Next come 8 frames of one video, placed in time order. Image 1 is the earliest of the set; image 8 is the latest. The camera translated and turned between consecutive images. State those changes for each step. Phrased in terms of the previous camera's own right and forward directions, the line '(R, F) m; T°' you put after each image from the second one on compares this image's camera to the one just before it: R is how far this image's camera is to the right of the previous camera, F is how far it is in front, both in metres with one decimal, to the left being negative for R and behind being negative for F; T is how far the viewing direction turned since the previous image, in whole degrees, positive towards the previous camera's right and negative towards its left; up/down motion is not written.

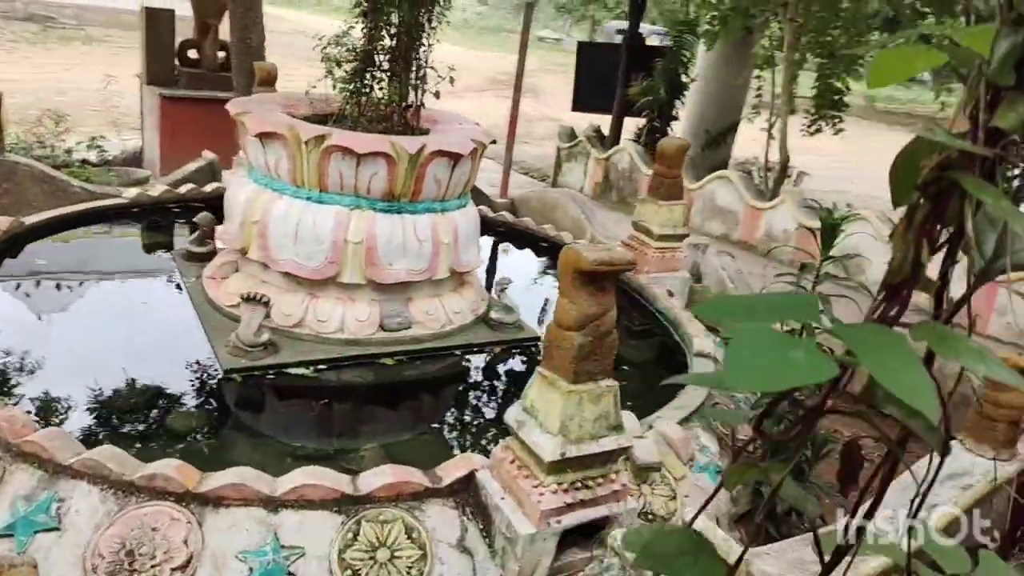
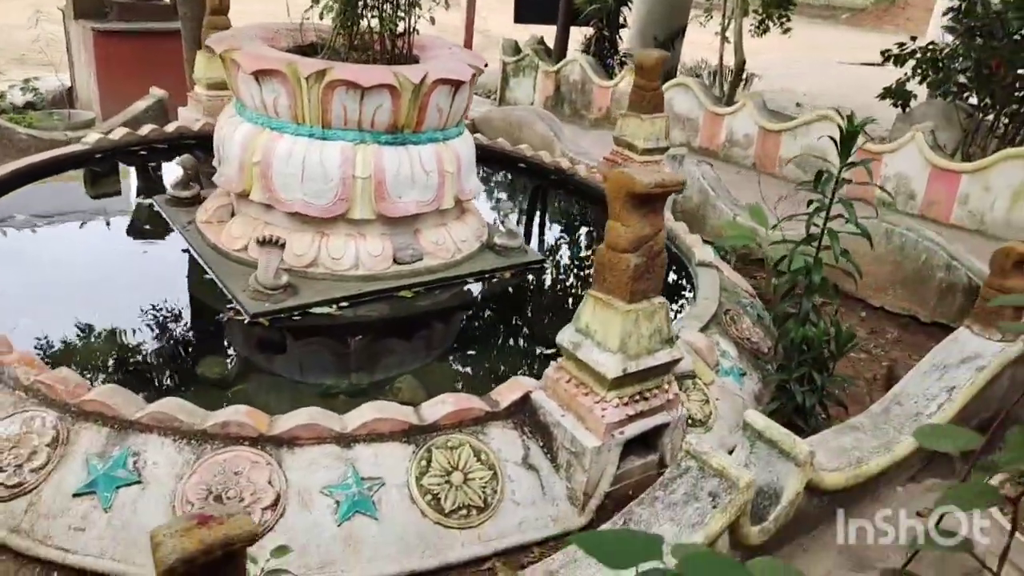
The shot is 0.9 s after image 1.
(-0.4, 0.0) m; +5°
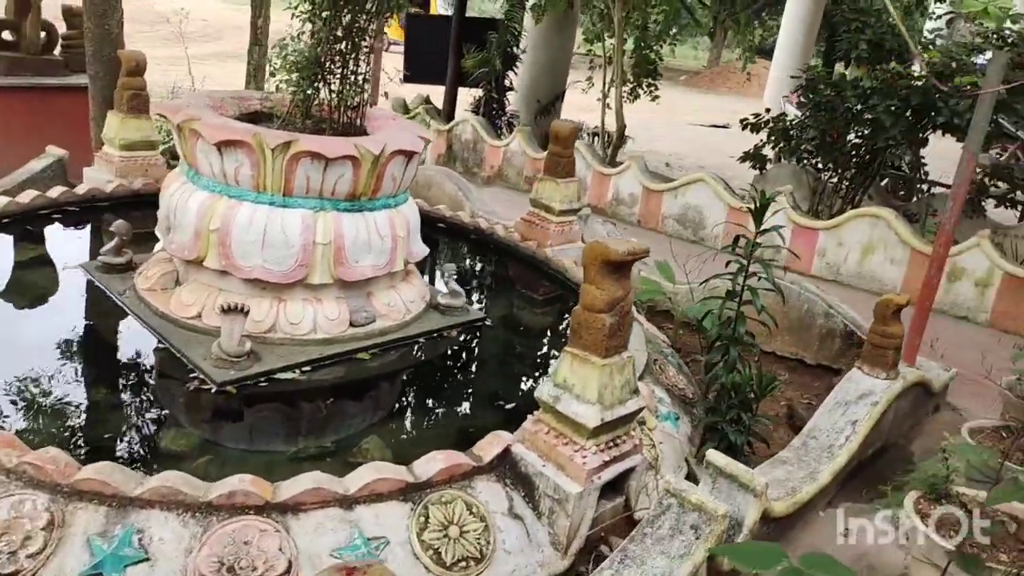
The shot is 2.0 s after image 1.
(-0.5, -0.2) m; +10°
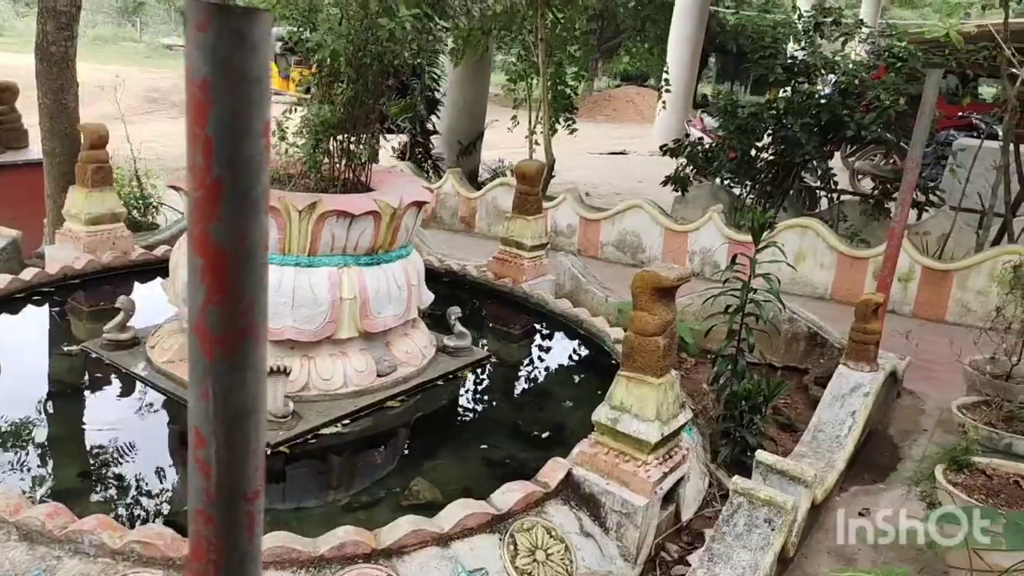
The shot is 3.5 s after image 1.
(-0.6, -0.2) m; +8°
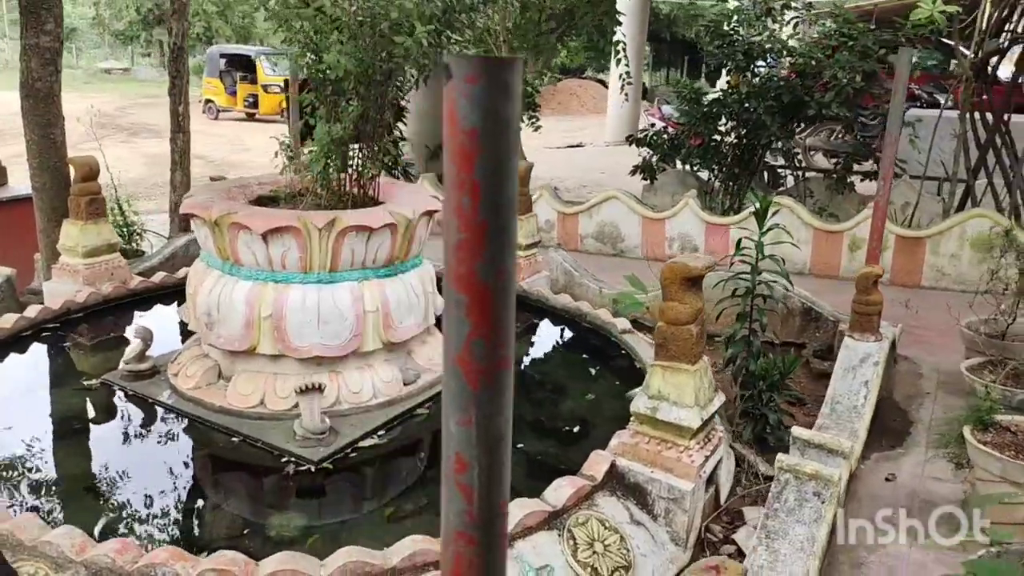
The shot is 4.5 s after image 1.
(-0.3, -0.1) m; +4°
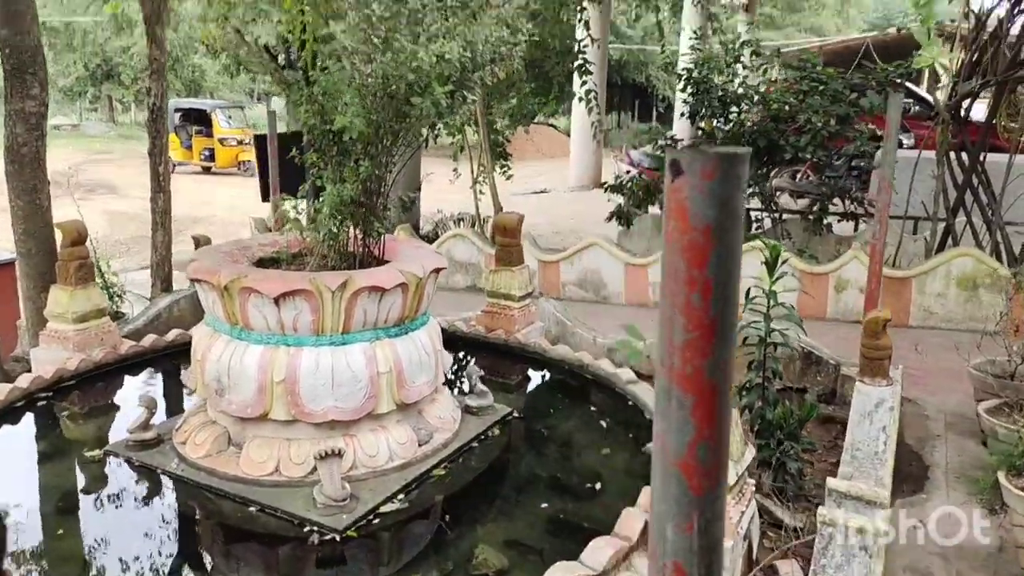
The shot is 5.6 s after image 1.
(-0.3, +0.1) m; +3°
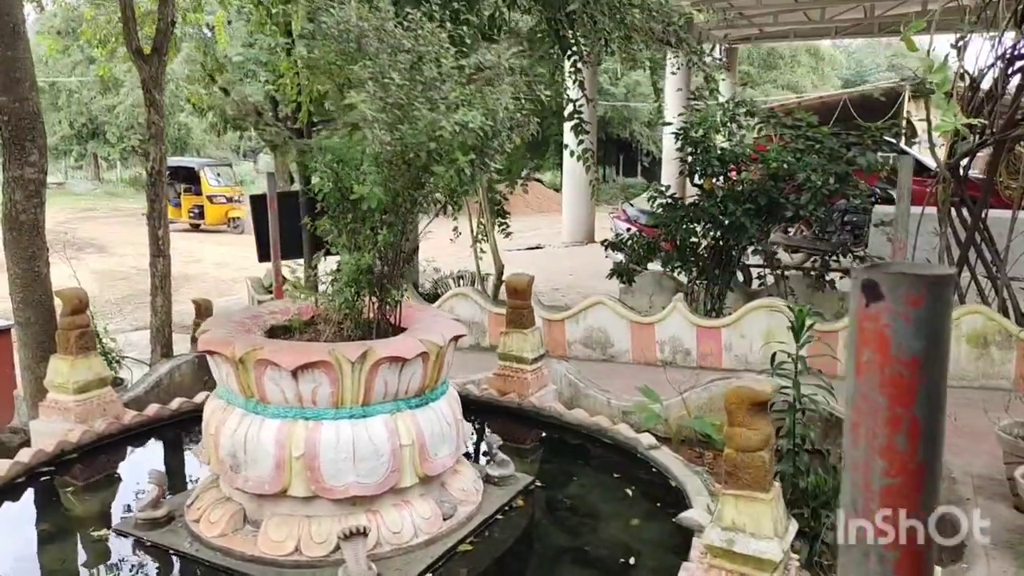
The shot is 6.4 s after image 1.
(-0.2, +0.1) m; +1°
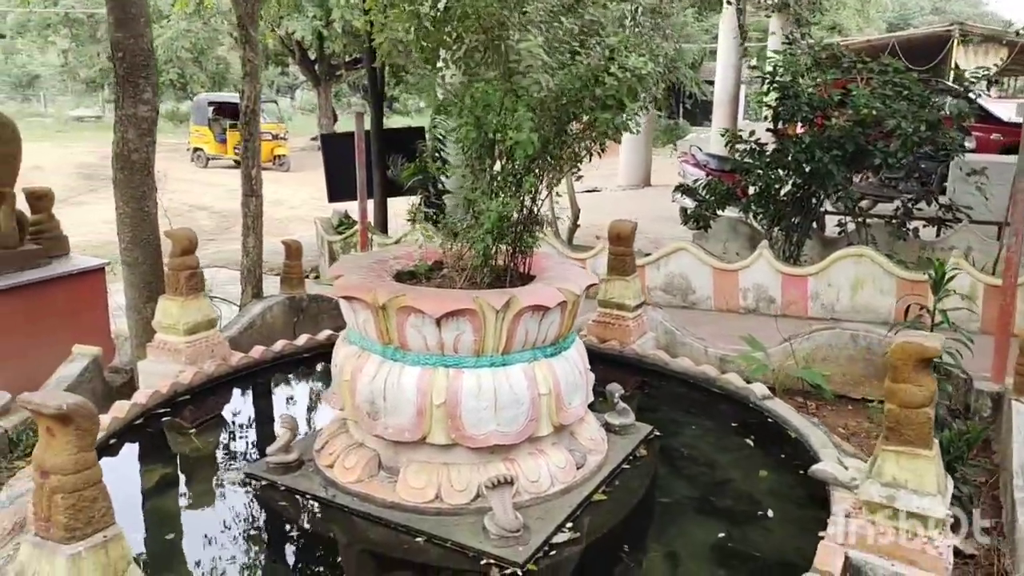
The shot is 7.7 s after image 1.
(-0.5, +0.1) m; -1°
